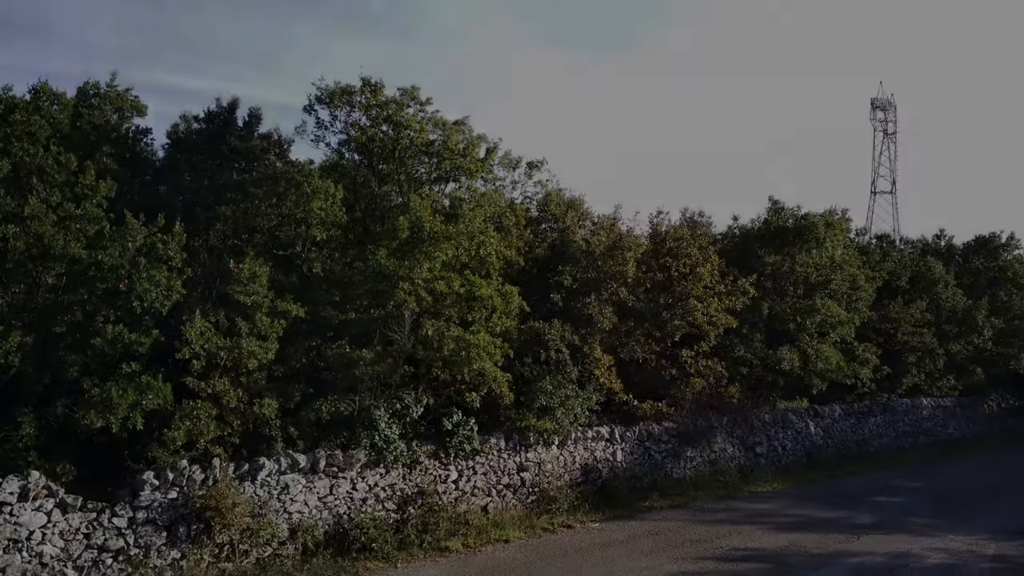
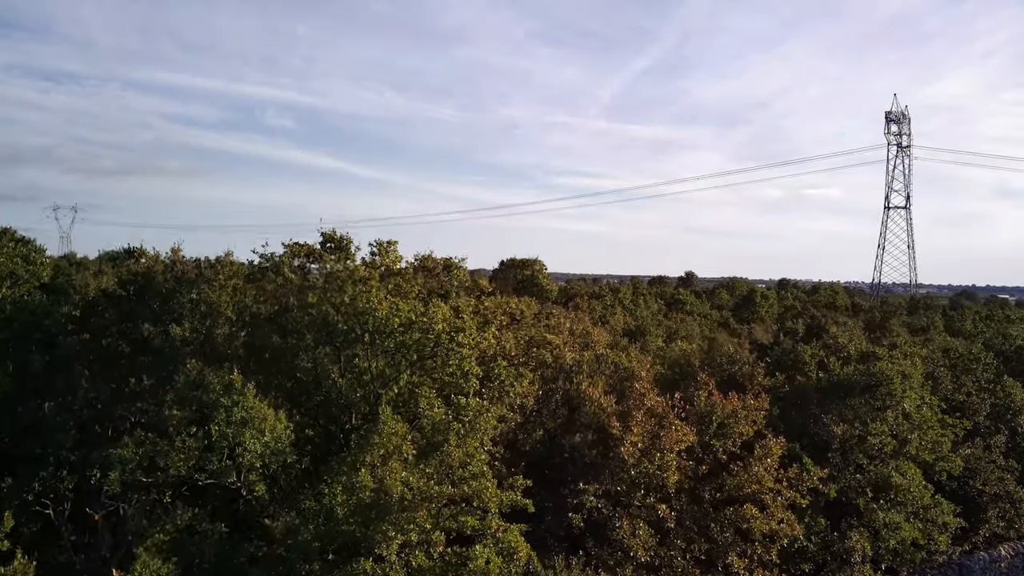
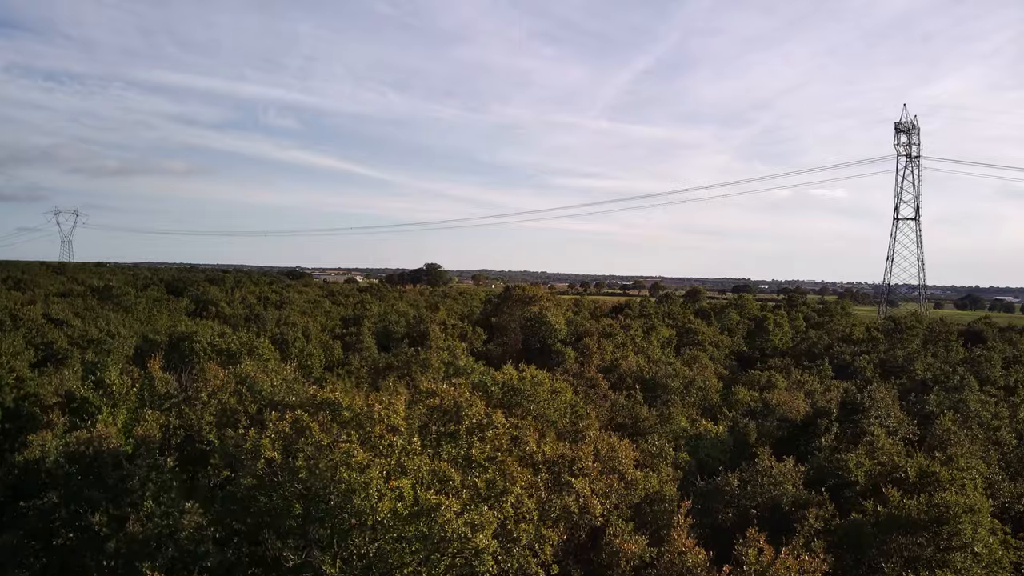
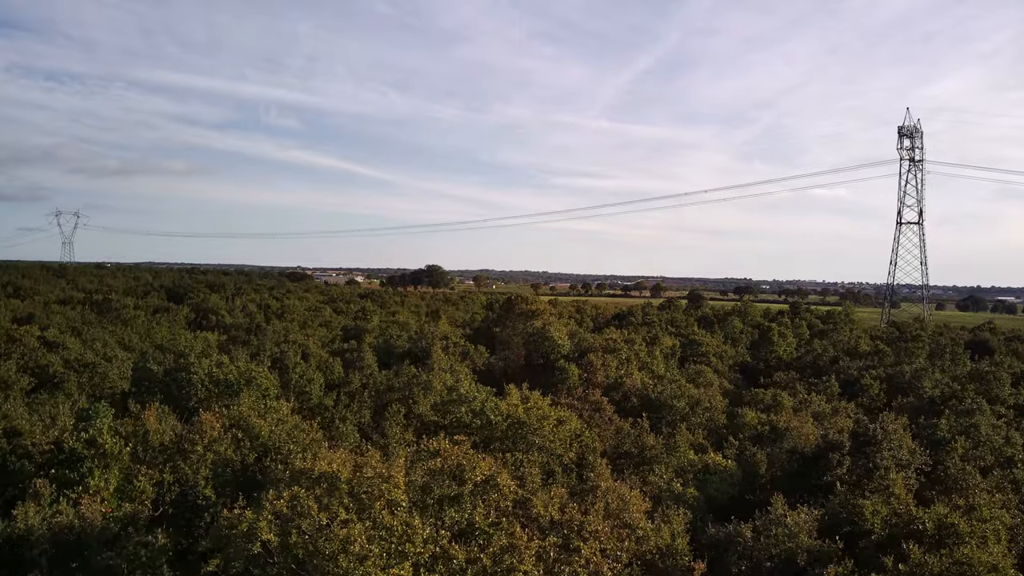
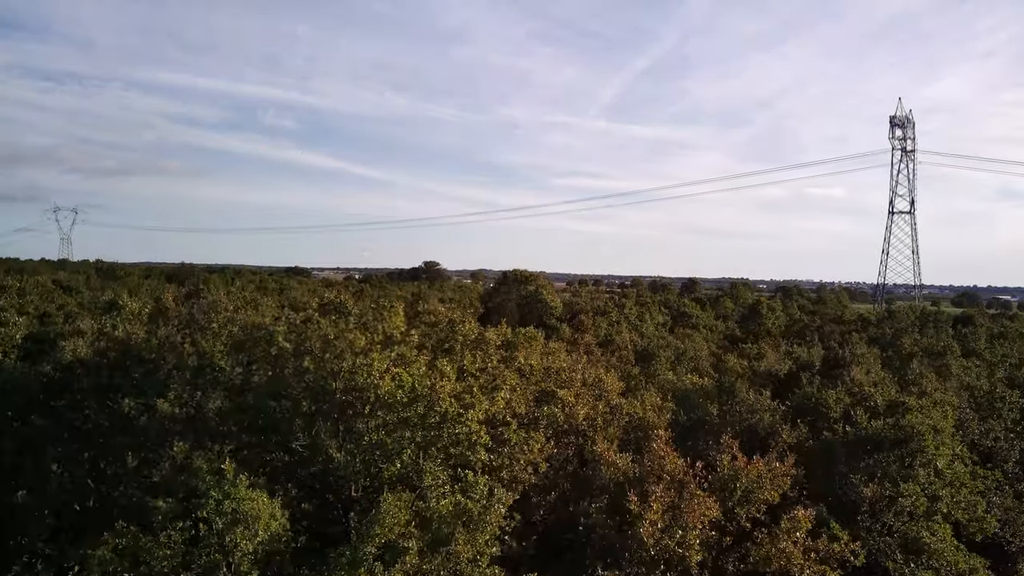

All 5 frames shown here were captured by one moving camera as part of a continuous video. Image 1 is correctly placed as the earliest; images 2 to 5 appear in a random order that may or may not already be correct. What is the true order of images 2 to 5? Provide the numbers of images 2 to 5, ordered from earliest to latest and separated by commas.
2, 5, 3, 4
